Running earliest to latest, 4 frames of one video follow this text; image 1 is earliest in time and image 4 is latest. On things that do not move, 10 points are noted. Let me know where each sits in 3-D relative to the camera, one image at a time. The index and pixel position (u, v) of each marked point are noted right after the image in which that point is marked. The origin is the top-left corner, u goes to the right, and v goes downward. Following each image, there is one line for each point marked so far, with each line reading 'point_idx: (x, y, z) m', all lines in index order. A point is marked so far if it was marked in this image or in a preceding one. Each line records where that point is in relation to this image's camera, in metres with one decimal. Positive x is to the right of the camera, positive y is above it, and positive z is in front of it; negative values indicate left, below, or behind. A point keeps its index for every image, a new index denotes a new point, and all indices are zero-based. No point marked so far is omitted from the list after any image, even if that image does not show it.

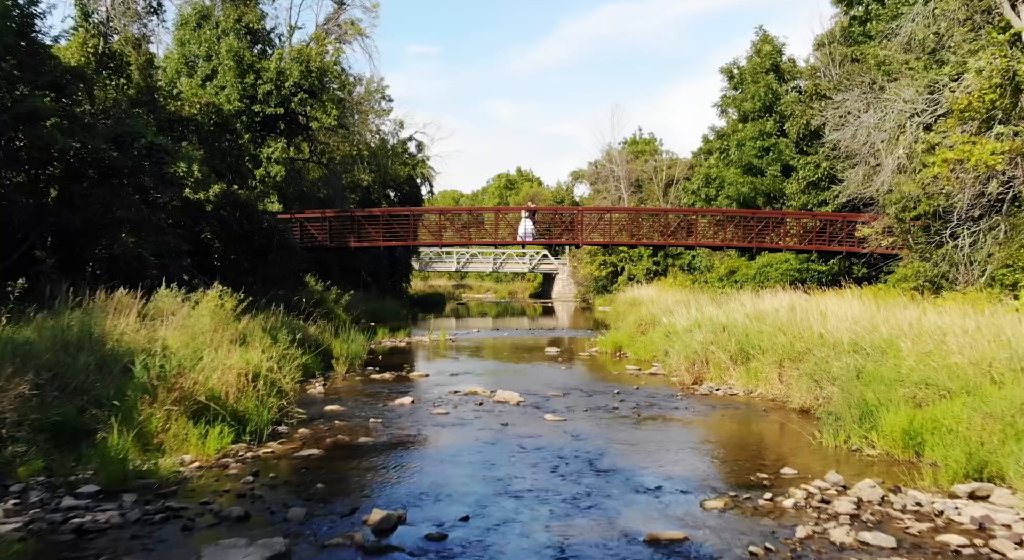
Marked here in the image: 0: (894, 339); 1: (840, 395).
0: (+4.3, -0.7, +7.9) m
1: (+3.4, -1.2, +7.1) m
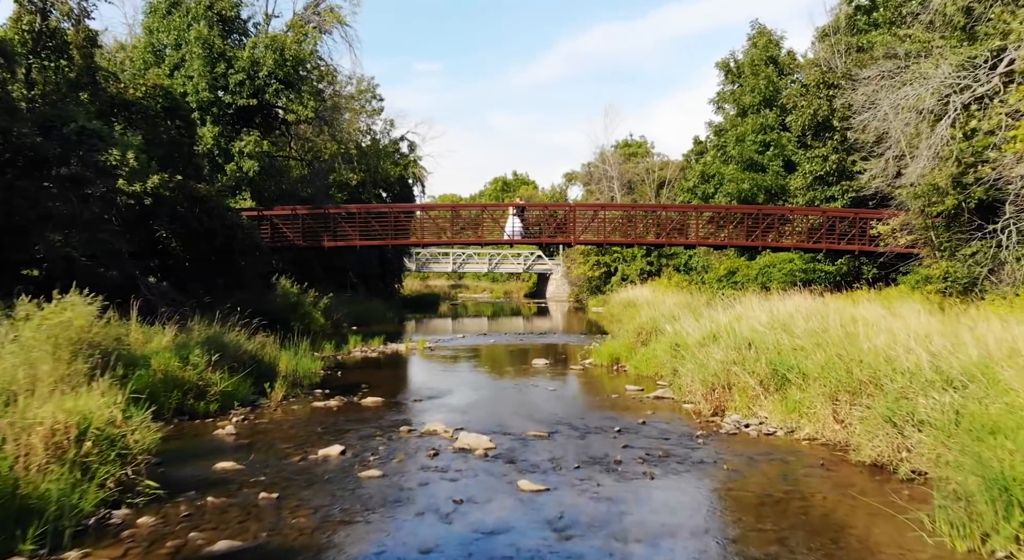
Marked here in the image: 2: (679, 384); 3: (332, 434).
0: (+4.0, -0.7, +5.8) m
1: (+3.1, -1.2, +5.0) m
2: (+2.4, -1.5, +9.9) m
3: (-2.0, -1.7, +7.4) m
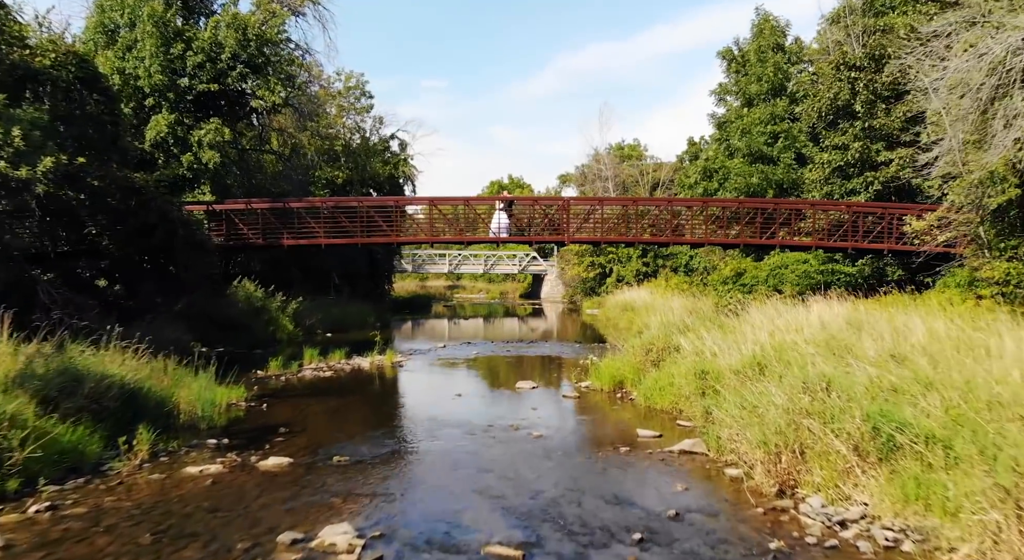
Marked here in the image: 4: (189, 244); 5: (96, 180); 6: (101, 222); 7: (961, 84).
0: (+3.7, -0.8, +2.9) m
1: (+2.8, -1.3, +2.1) m
2: (+2.1, -1.6, +7.0) m
3: (-2.3, -1.7, +4.5) m
4: (-8.6, +0.9, +18.5) m
5: (-9.0, +2.2, +15.2) m
6: (-9.6, +1.3, +15.8) m
7: (+8.9, +3.9, +13.5) m
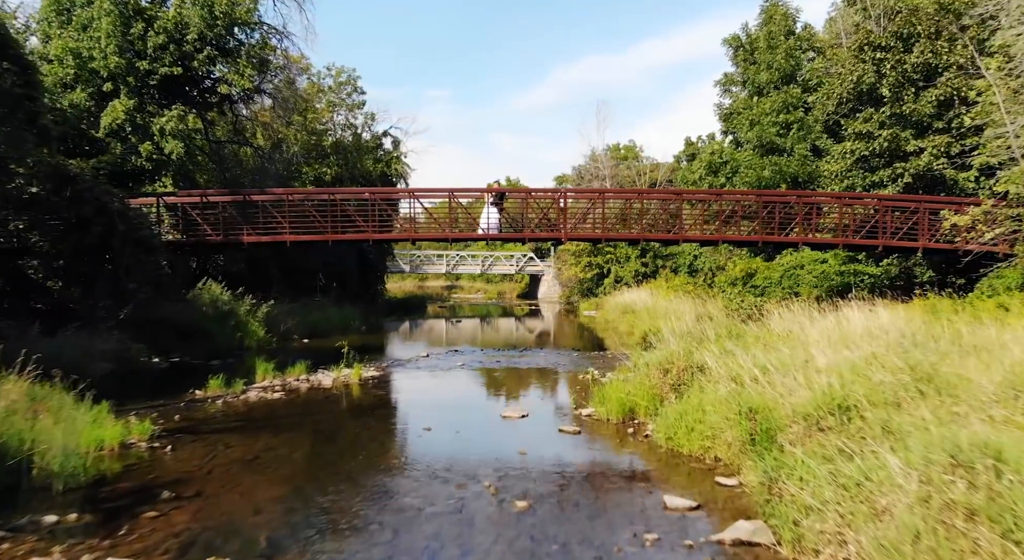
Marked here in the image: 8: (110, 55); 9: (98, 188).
0: (+3.6, -0.8, +0.6) m
1: (+2.6, -1.3, -0.2) m
2: (+1.9, -1.6, +4.7) m
3: (-2.5, -1.8, +2.2) m
4: (-8.9, +0.9, +16.1) m
5: (-9.2, +2.1, +12.8) m
6: (-9.8, +1.3, +13.4) m
7: (+8.7, +3.9, +11.2) m
8: (-11.9, +6.7, +19.7) m
9: (-9.2, +1.9, +14.9) m
